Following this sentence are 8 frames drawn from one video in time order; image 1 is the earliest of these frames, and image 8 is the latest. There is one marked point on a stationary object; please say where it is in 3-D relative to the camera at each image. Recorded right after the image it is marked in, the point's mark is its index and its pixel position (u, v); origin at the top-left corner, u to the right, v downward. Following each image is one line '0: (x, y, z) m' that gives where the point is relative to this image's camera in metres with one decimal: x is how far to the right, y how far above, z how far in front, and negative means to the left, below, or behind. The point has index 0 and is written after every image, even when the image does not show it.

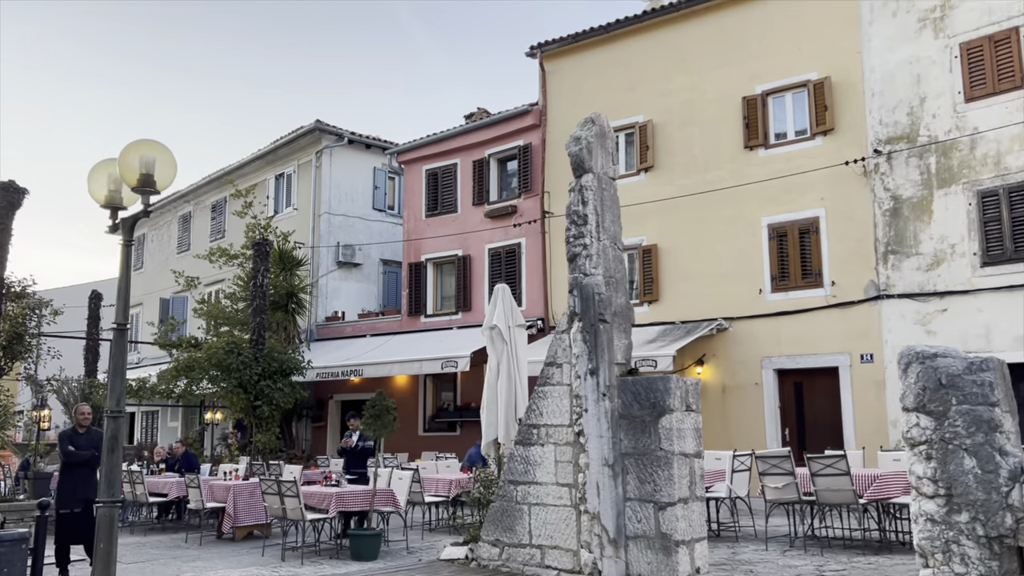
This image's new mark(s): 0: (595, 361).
0: (+0.8, -0.7, +7.9) m
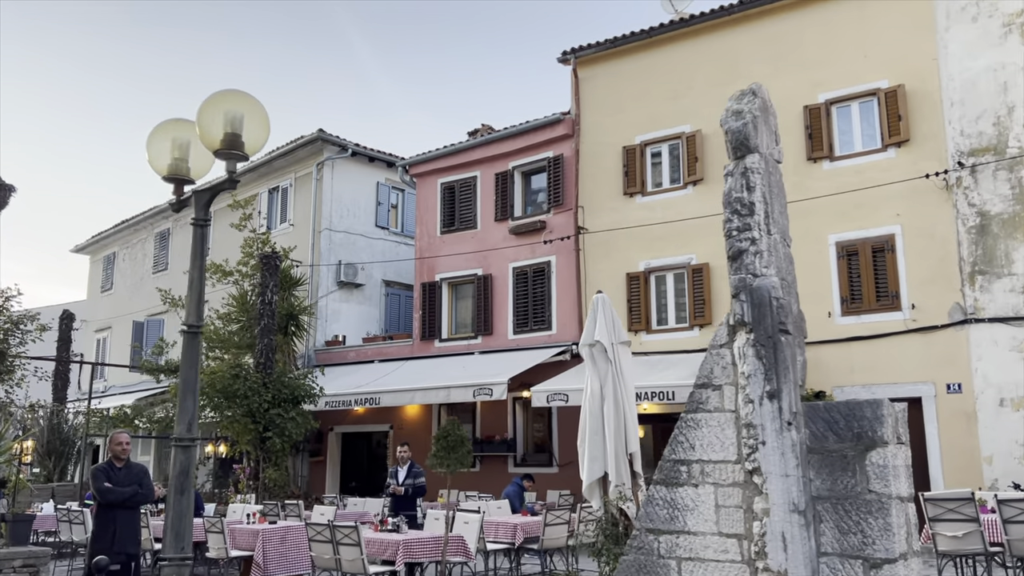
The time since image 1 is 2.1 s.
0: (+1.9, -0.7, +6.4) m
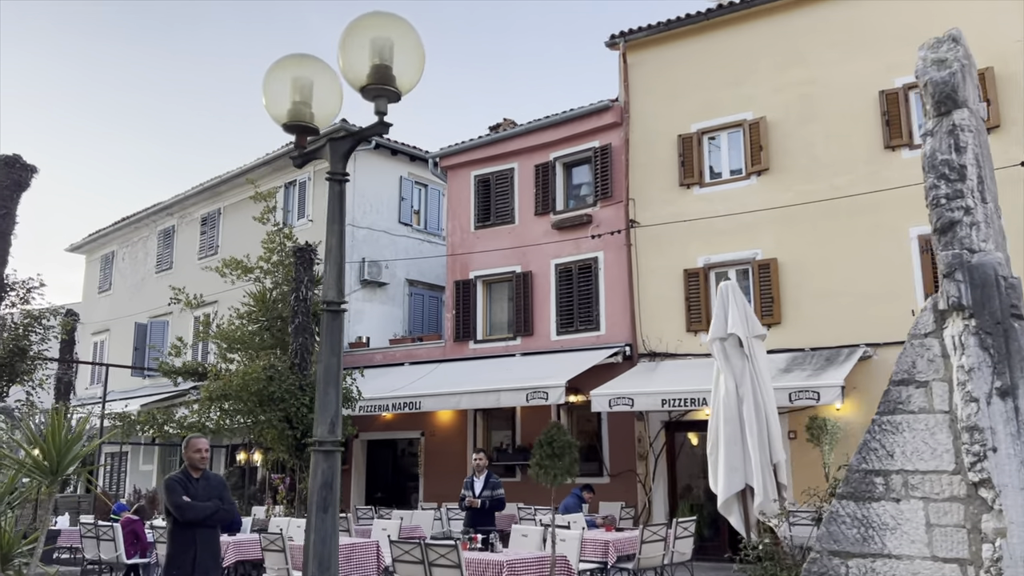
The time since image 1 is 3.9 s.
0: (+3.1, -0.5, +5.3) m
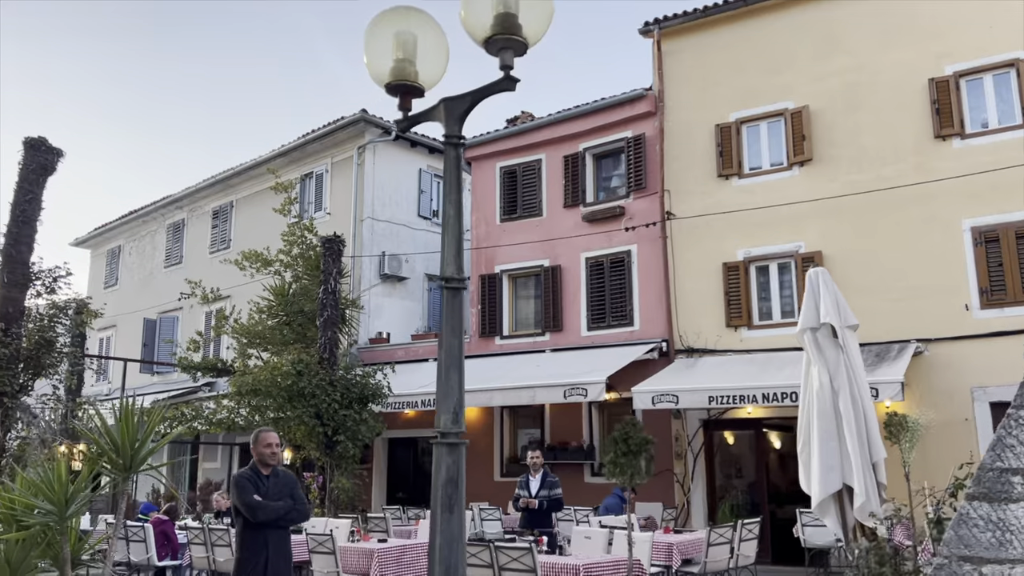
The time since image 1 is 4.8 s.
0: (+3.7, -0.4, +4.9) m
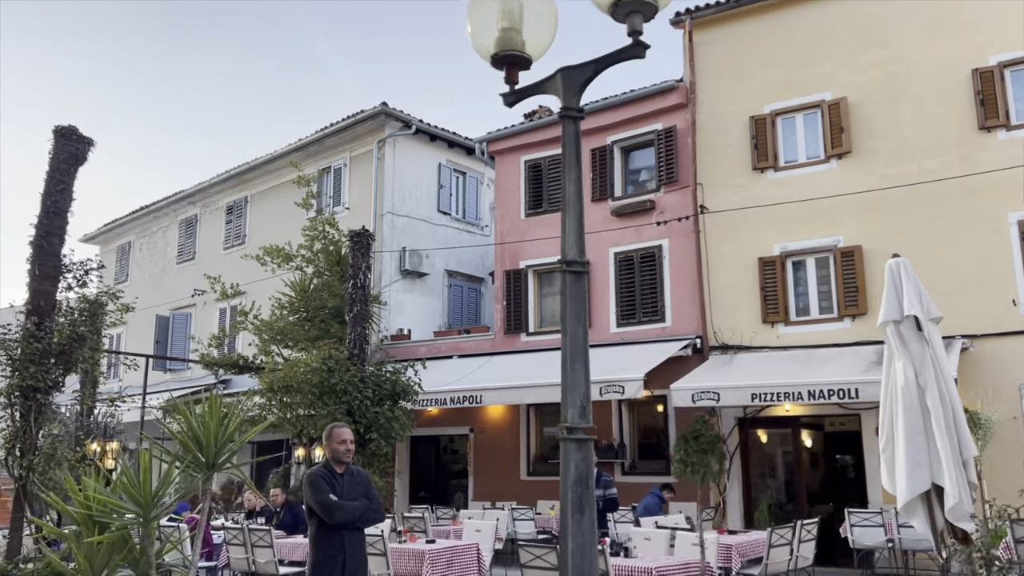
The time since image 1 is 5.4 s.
0: (+4.3, -0.4, +4.6) m
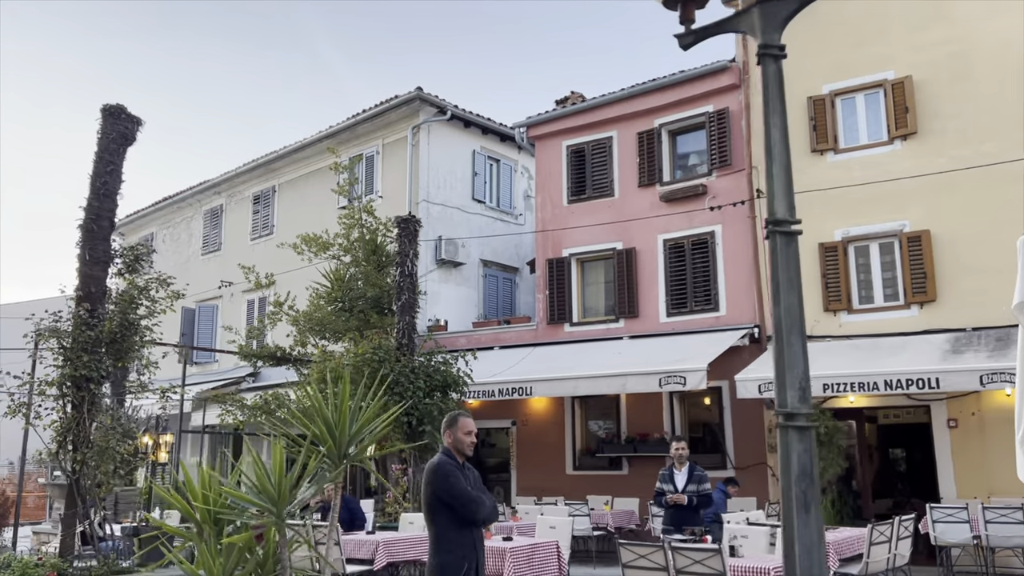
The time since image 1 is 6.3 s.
0: (+5.1, -0.2, +4.0) m
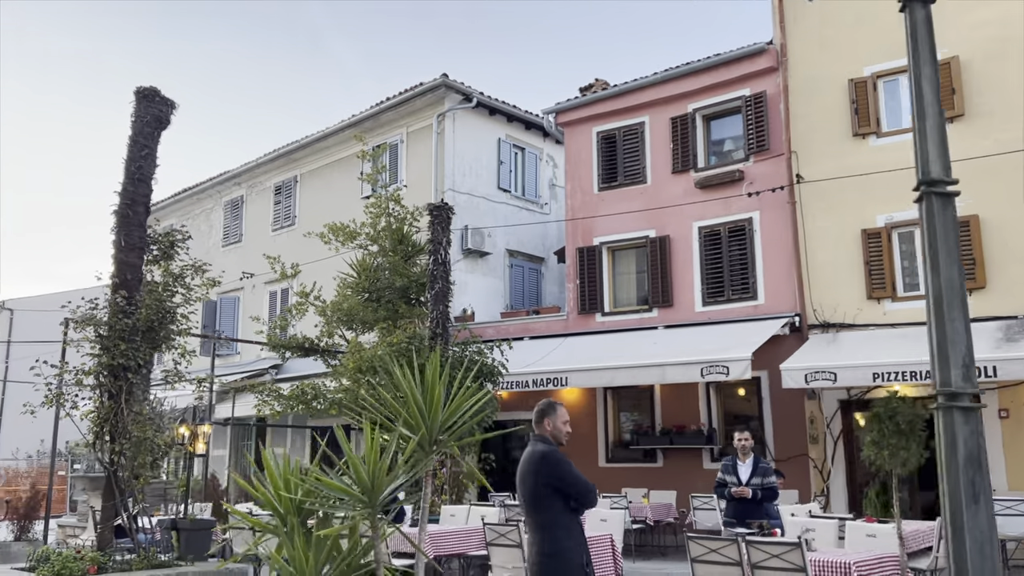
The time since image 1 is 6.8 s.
0: (+5.5, -0.1, +3.7) m
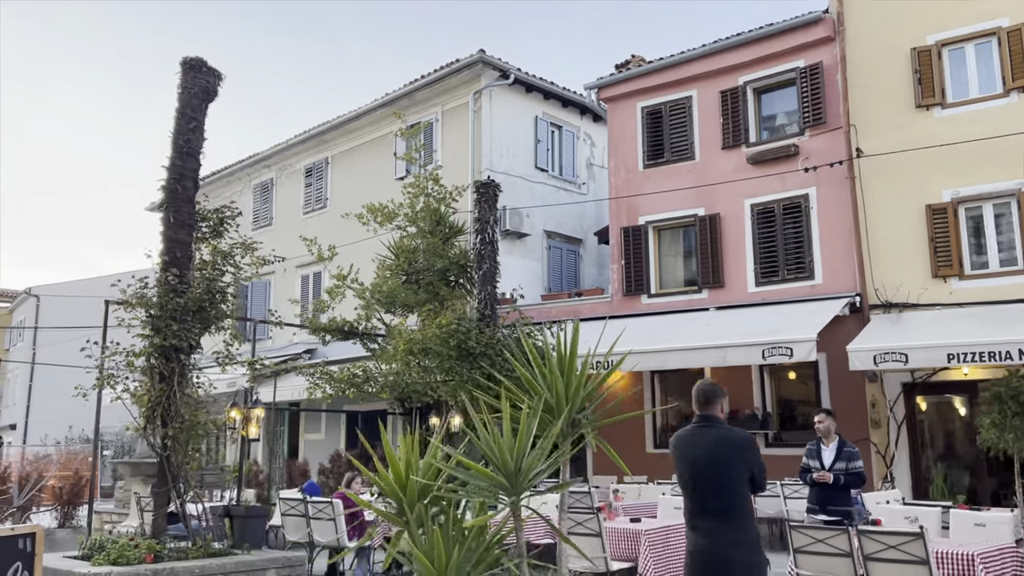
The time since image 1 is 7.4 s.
0: (+6.1, +0.1, +3.1) m
